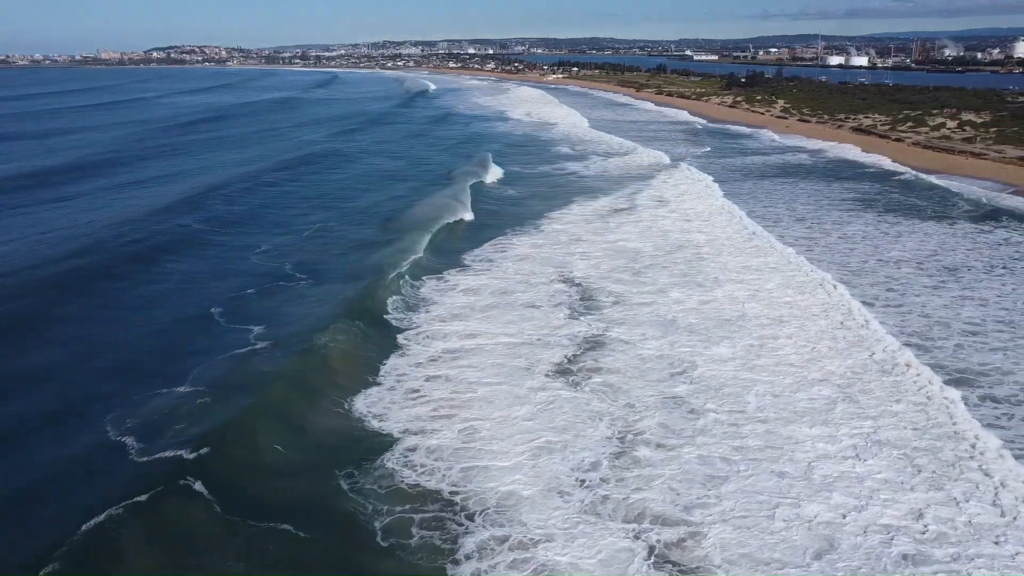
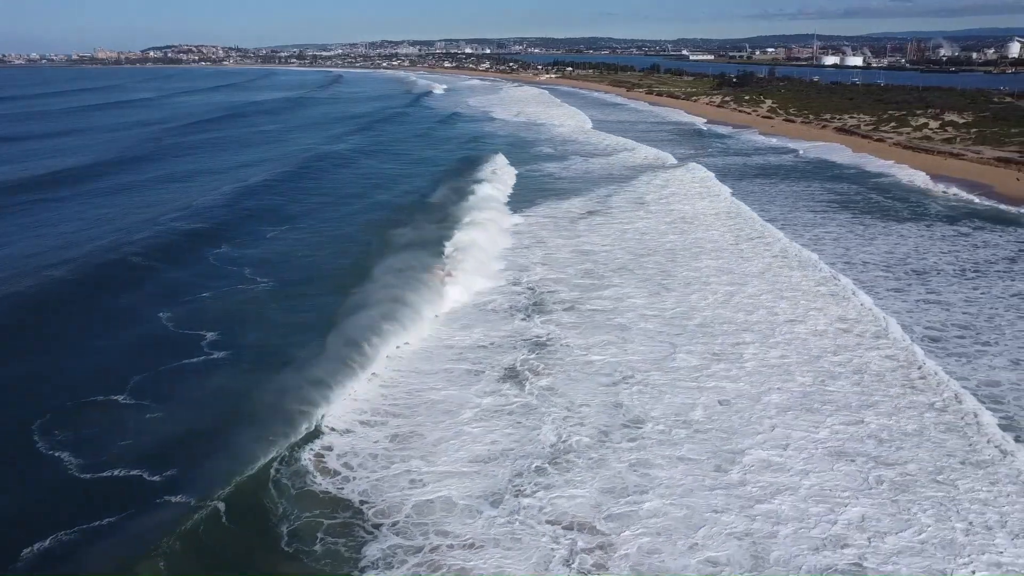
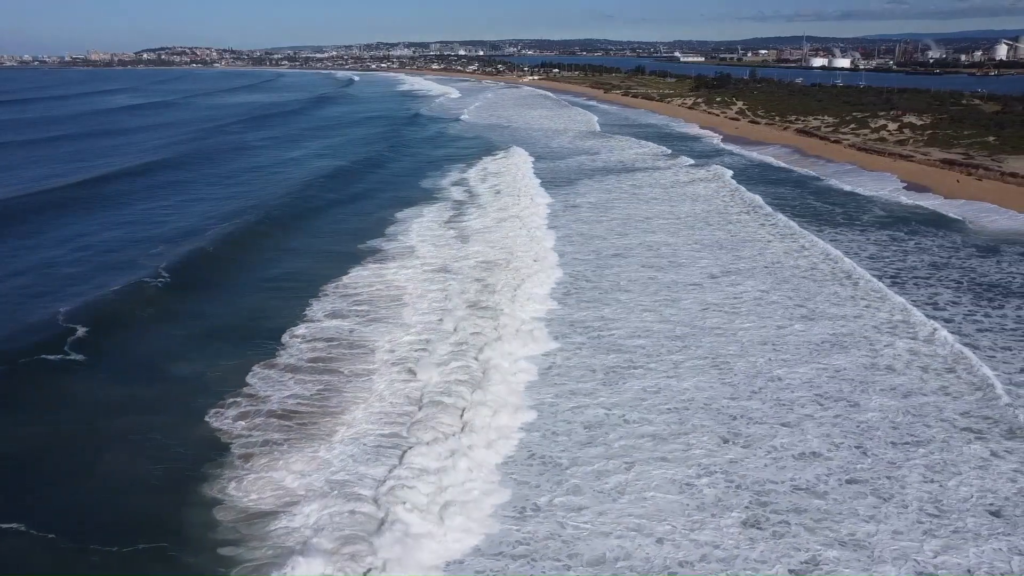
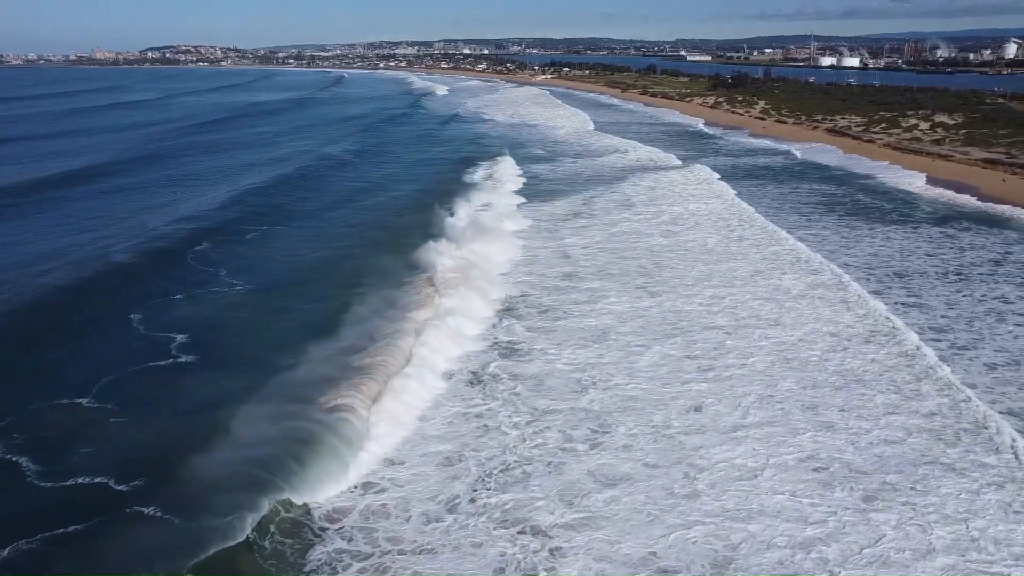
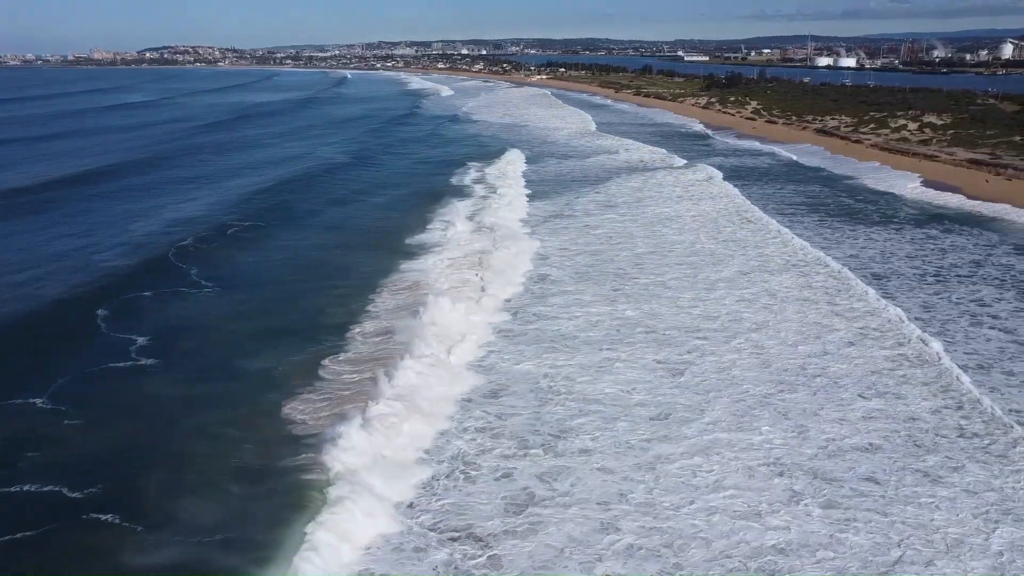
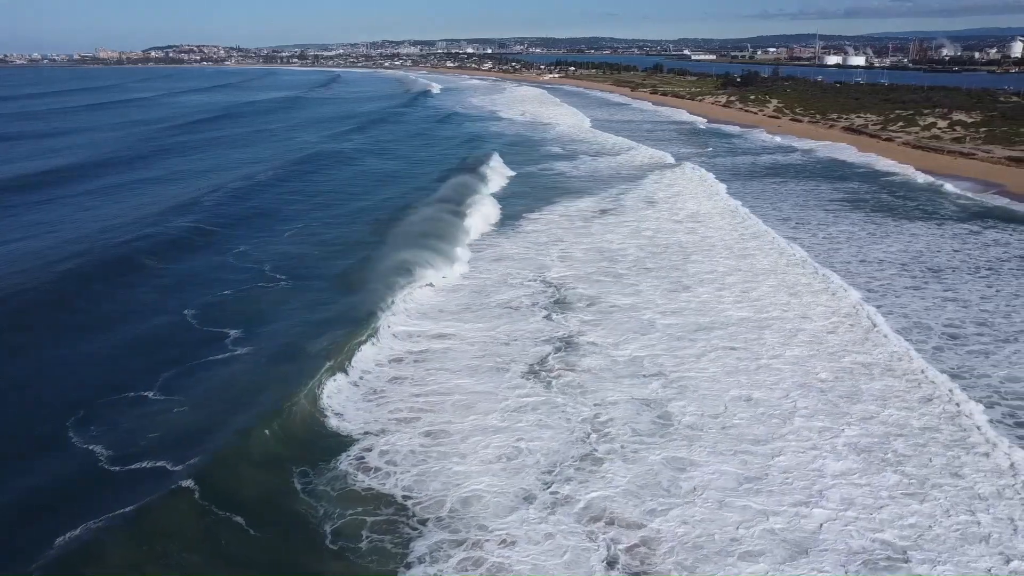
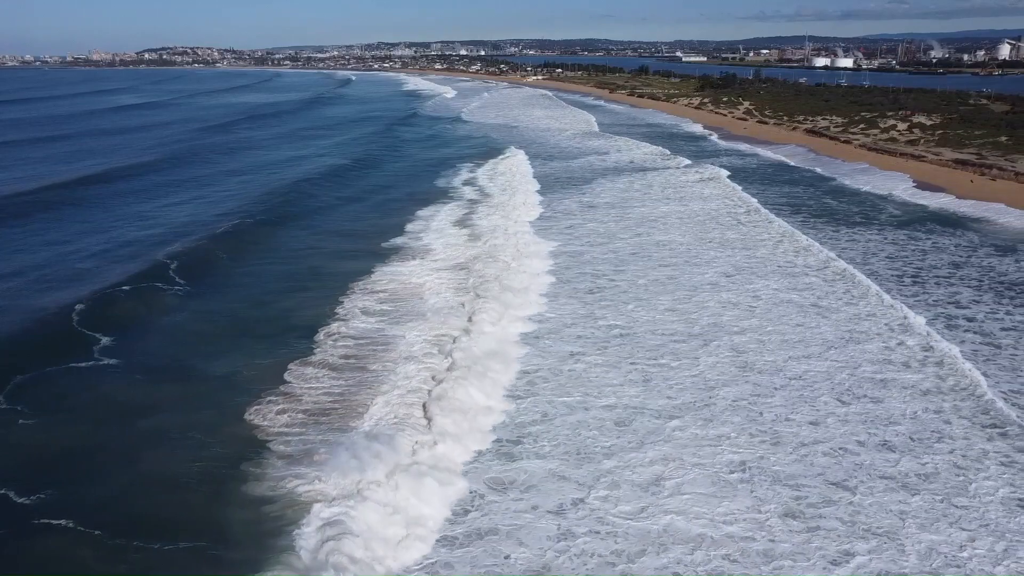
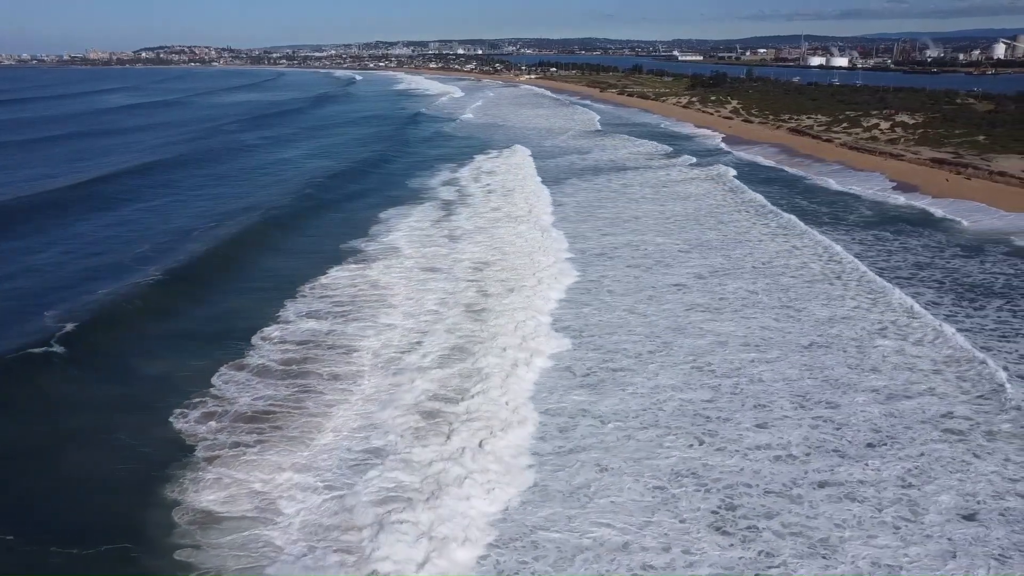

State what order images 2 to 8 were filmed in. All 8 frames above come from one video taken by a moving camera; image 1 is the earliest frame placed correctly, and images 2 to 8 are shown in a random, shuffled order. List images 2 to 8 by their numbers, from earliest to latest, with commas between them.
6, 2, 4, 5, 7, 3, 8
